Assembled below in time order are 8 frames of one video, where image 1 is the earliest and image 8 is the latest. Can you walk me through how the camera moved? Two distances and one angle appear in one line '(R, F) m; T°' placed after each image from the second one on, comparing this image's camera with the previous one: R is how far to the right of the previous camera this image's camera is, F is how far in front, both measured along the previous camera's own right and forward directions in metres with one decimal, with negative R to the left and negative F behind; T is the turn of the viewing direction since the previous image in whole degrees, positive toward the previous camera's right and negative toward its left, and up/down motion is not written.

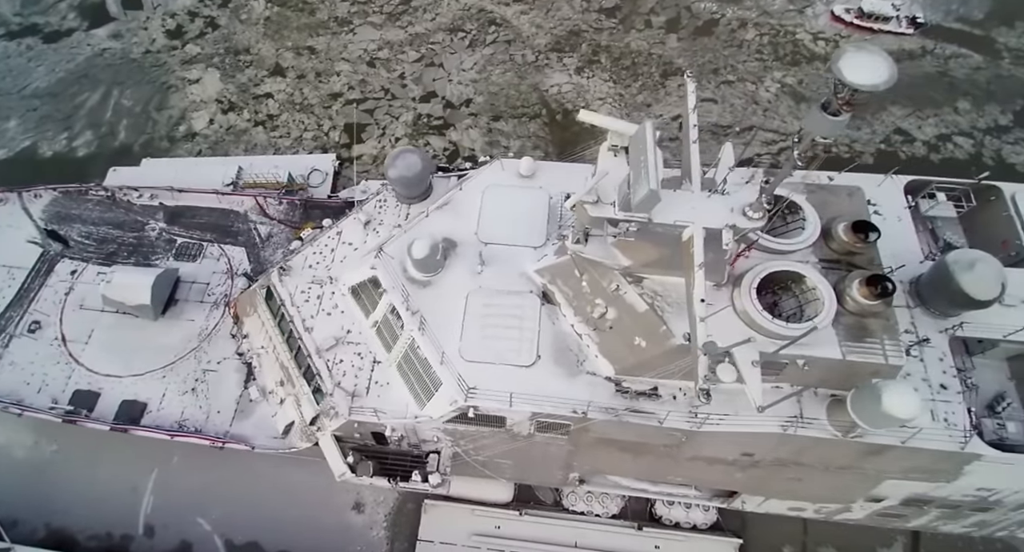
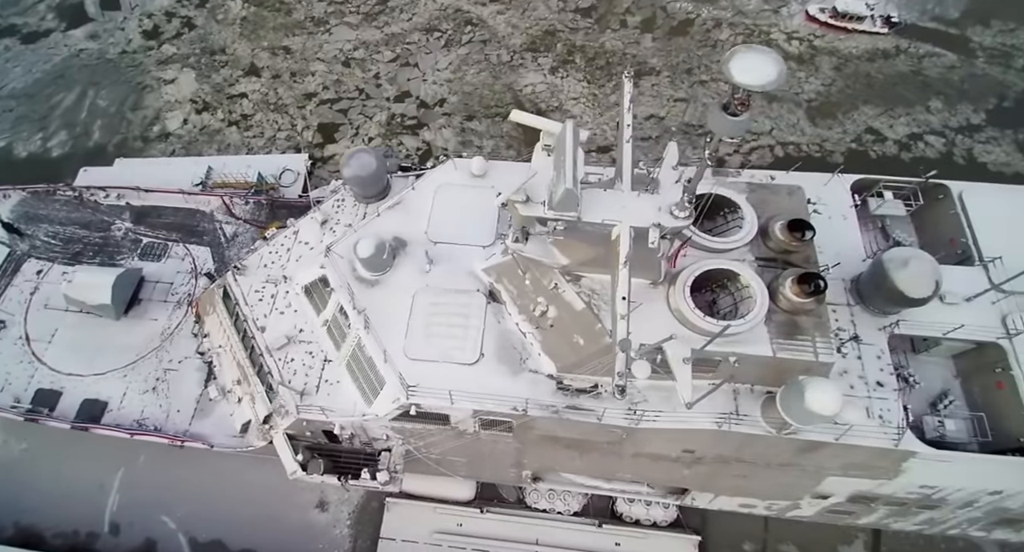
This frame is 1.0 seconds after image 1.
(+0.8, -0.1) m; 0°
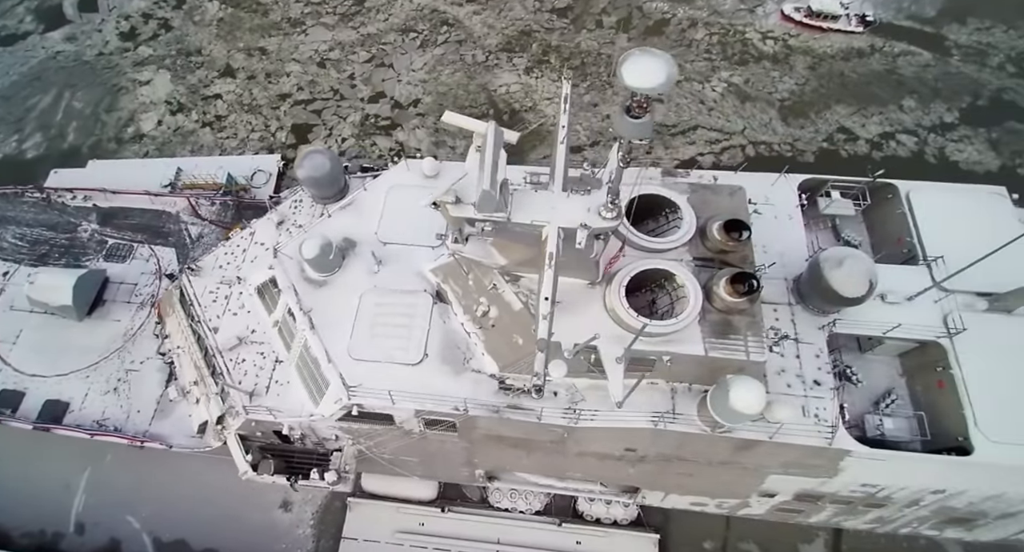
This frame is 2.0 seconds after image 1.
(+0.8, 0.0) m; 0°
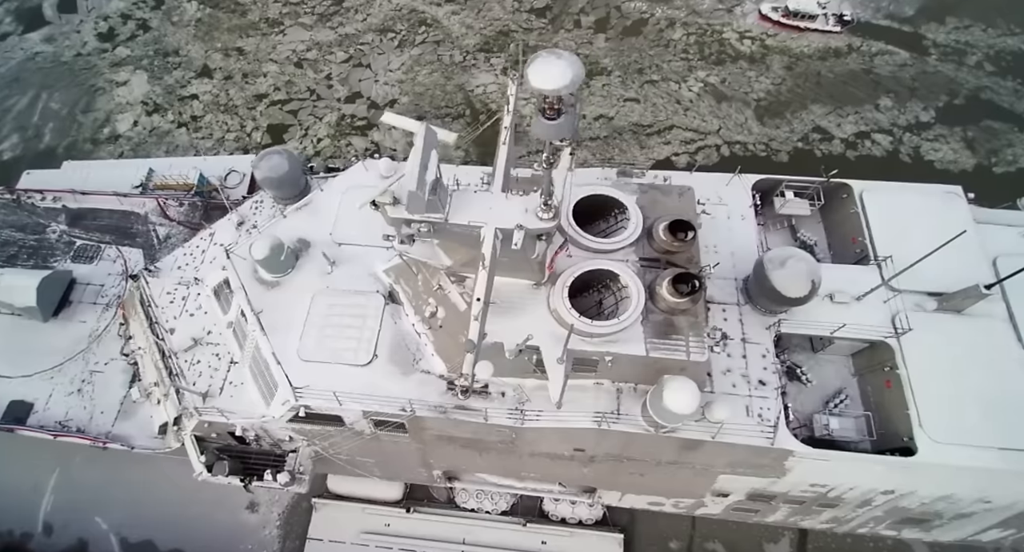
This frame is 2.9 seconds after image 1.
(+0.7, 0.0) m; 0°
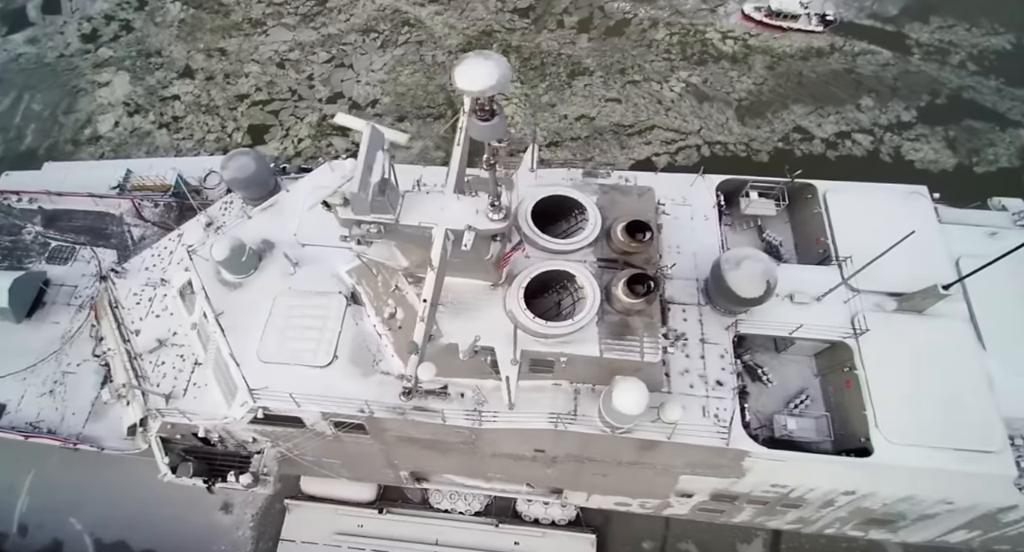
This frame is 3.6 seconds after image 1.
(+0.6, 0.0) m; 0°
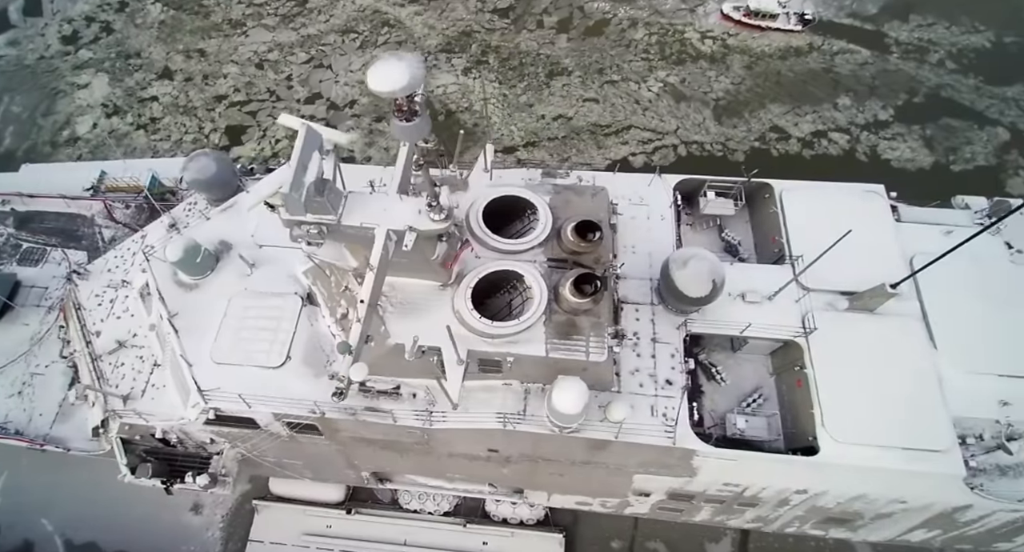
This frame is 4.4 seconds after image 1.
(+0.7, 0.0) m; 0°
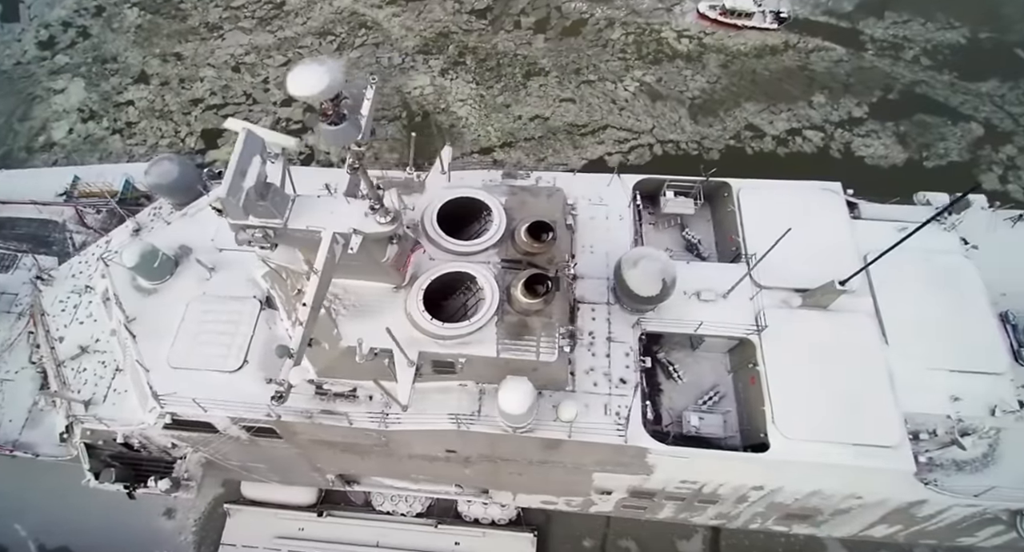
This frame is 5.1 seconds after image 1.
(+0.6, 0.0) m; 0°
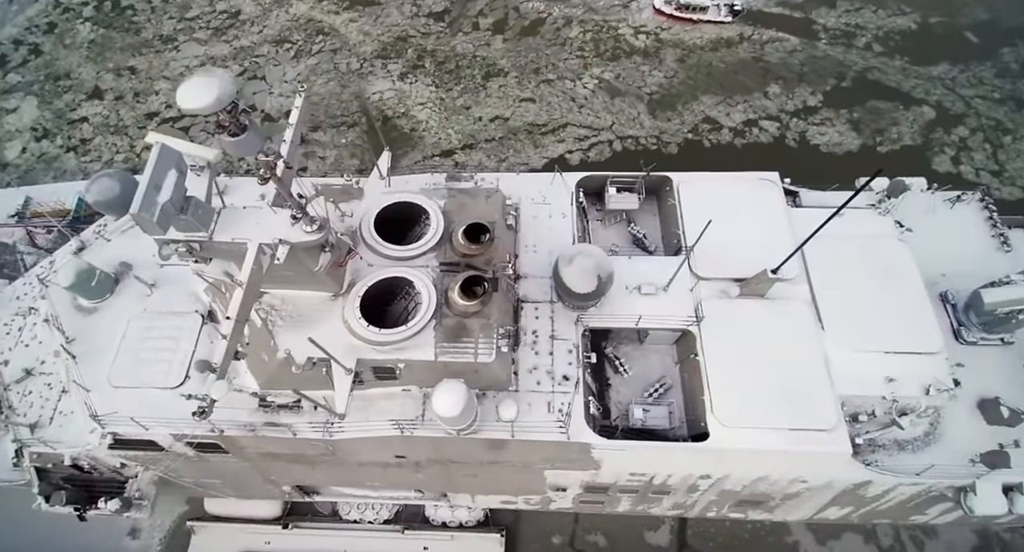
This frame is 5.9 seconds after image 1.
(+0.6, 0.0) m; +1°
